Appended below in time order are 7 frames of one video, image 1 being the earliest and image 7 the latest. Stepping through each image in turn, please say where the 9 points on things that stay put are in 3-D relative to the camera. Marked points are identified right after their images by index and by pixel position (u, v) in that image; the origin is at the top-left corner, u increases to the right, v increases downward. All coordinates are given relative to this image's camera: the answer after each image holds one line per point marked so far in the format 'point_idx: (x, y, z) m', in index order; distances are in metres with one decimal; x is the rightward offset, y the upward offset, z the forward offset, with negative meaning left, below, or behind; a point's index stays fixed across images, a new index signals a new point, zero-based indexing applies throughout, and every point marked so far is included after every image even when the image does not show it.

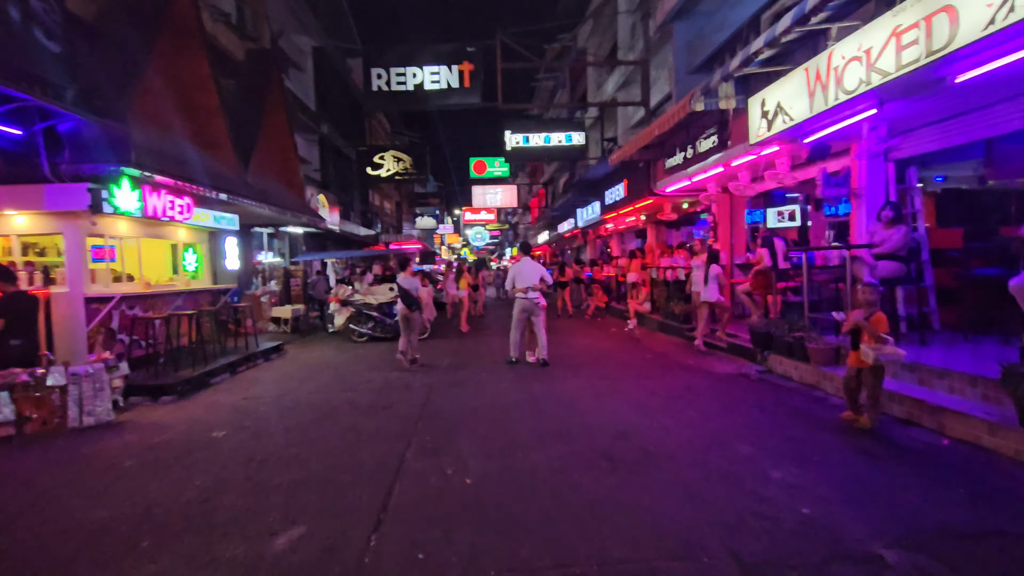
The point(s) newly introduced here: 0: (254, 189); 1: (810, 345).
0: (-6.3, +2.4, +12.5) m
1: (+4.2, -0.8, +7.3) m
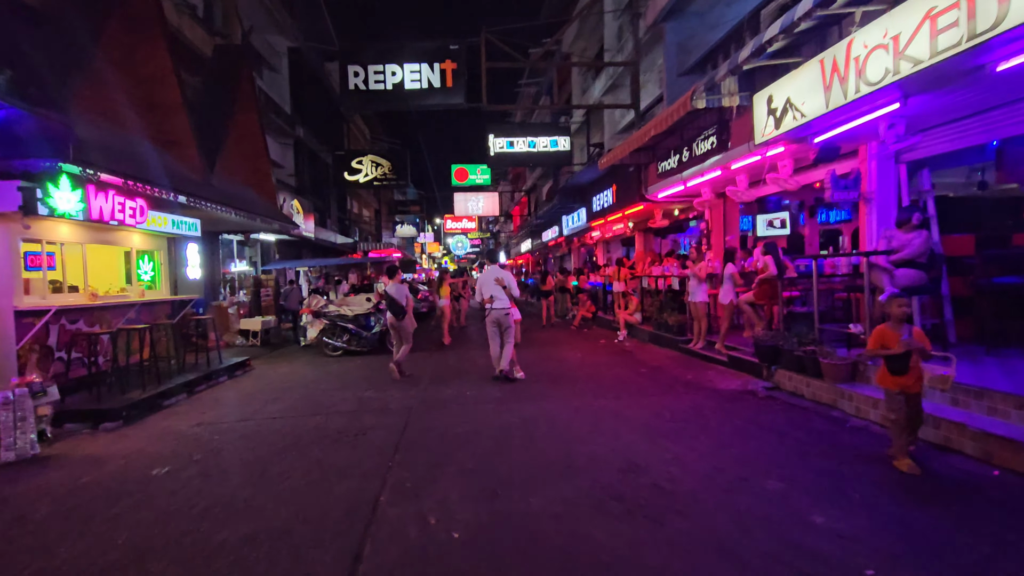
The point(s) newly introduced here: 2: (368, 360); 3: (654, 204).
0: (-6.6, +2.1, +11.6) m
1: (+4.0, -0.9, +6.7) m
2: (-3.2, -1.6, +11.5) m
3: (+3.5, +2.1, +12.7) m
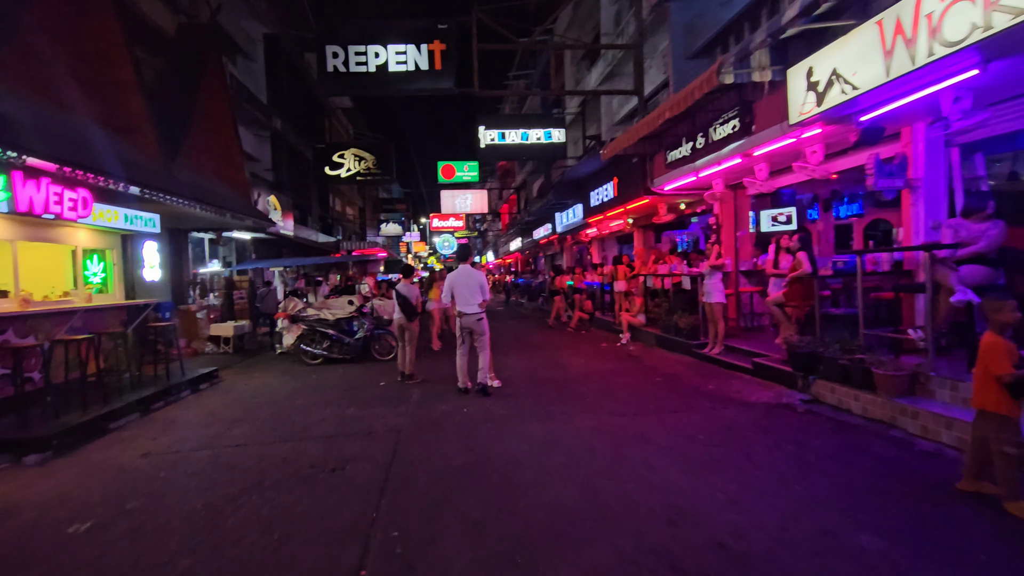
0: (-6.7, +2.1, +10.5) m
1: (+4.1, -0.9, +5.8) m
2: (-3.2, -1.6, +10.4) m
3: (+3.4, +2.1, +11.8) m
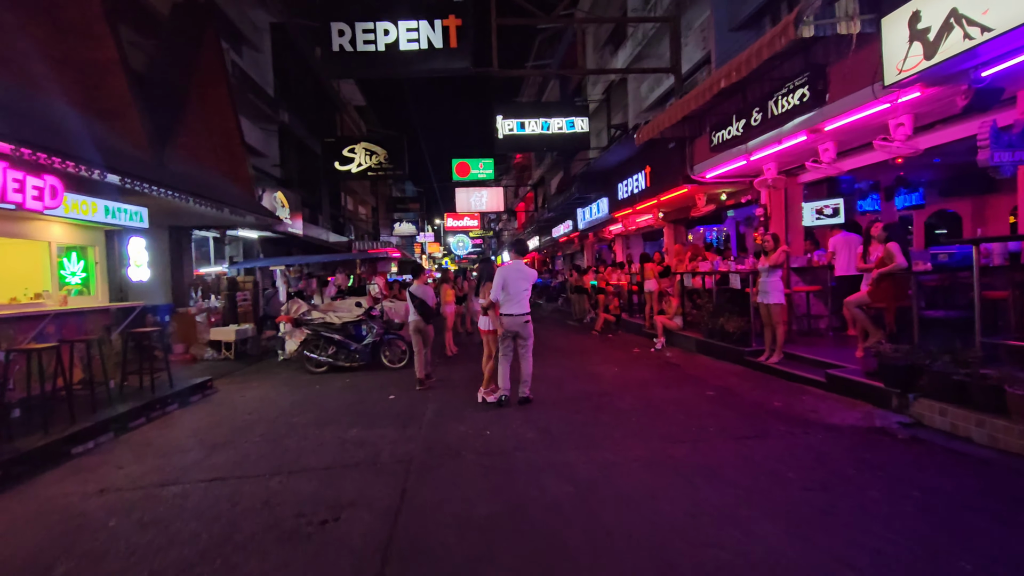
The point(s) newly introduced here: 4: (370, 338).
0: (-6.2, +2.1, +9.5) m
1: (+4.4, -0.9, +4.6) m
2: (-2.8, -1.6, +9.4) m
3: (+3.8, +2.1, +10.6) m
4: (-2.8, -1.0, +10.1) m
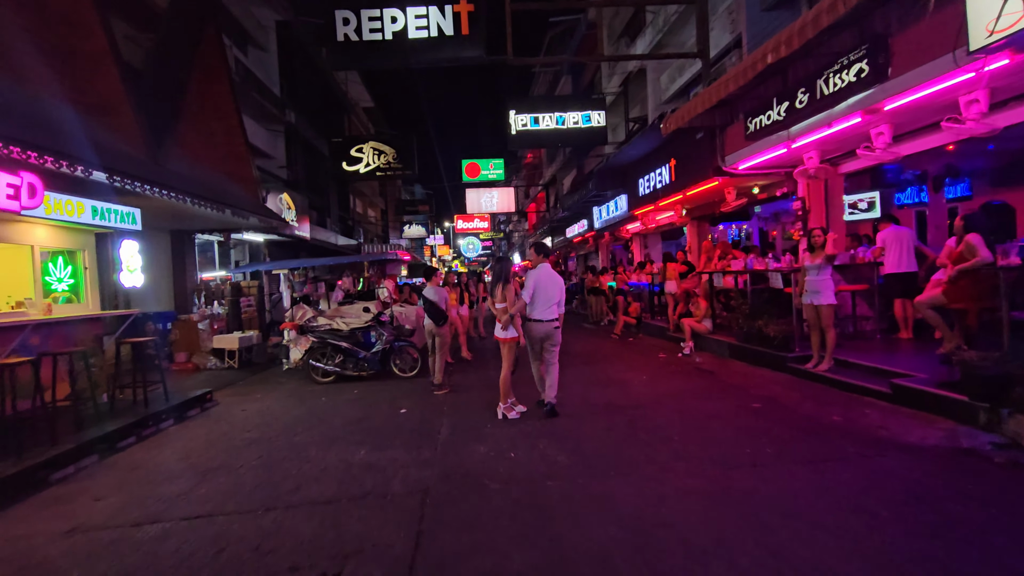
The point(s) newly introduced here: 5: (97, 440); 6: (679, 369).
0: (-5.9, +2.0, +9.0) m
1: (+4.7, -0.9, +3.8) m
2: (-2.4, -1.7, +8.8) m
3: (+4.2, +2.1, +9.8) m
4: (-2.4, -1.0, +9.4) m
5: (-4.7, -1.7, +5.9) m
6: (+3.0, -1.4, +9.3) m
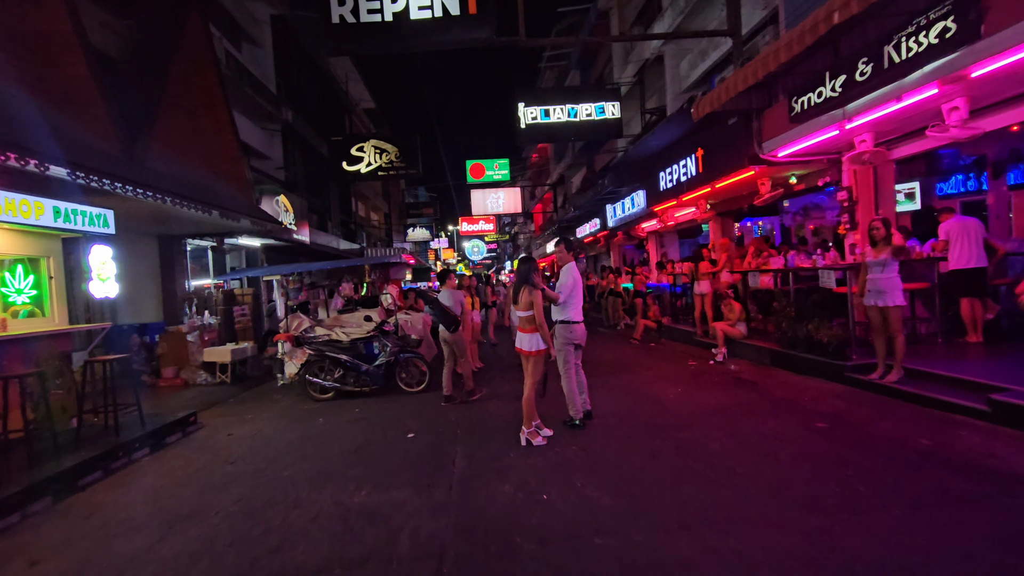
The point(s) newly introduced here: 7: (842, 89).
0: (-5.7, +1.8, +8.1) m
1: (+4.9, -0.8, +2.9) m
2: (-2.2, -1.8, +7.9) m
3: (+4.4, +2.1, +8.9) m
4: (-2.1, -1.2, +8.5) m
5: (-4.5, -1.9, +5.0) m
6: (+3.3, -1.5, +8.4) m
7: (+4.2, +2.5, +6.6) m
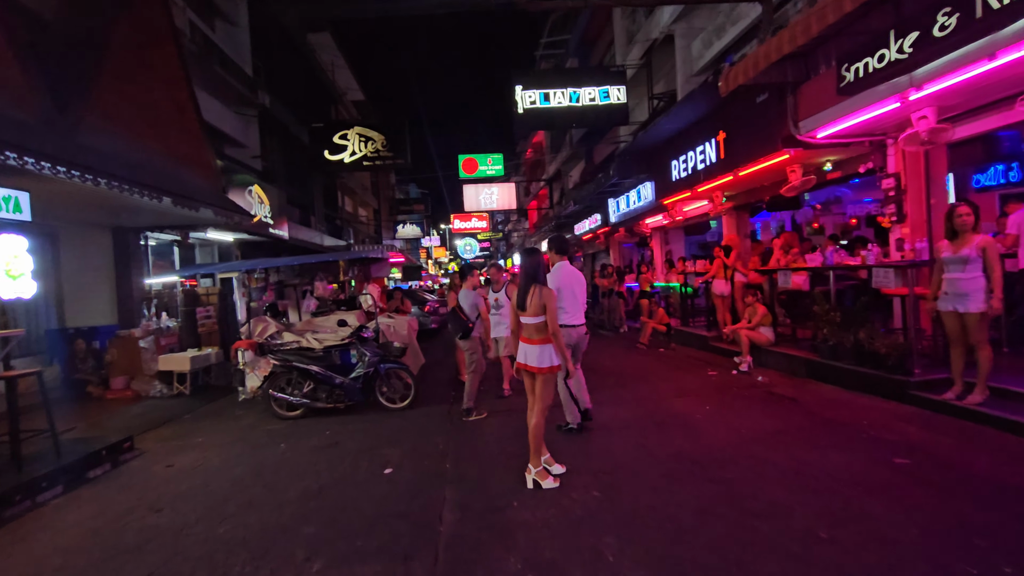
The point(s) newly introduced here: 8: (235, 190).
0: (-5.7, +1.8, +6.9) m
1: (+5.0, -0.9, +1.8) m
2: (-2.2, -1.8, +6.7) m
3: (+4.4, +2.1, +7.8) m
4: (-2.2, -1.1, +7.3) m
5: (-4.4, -1.9, +3.8) m
6: (+3.2, -1.5, +7.2) m
7: (+4.2, +2.5, +5.4) m
8: (-7.1, +2.5, +13.3) m
